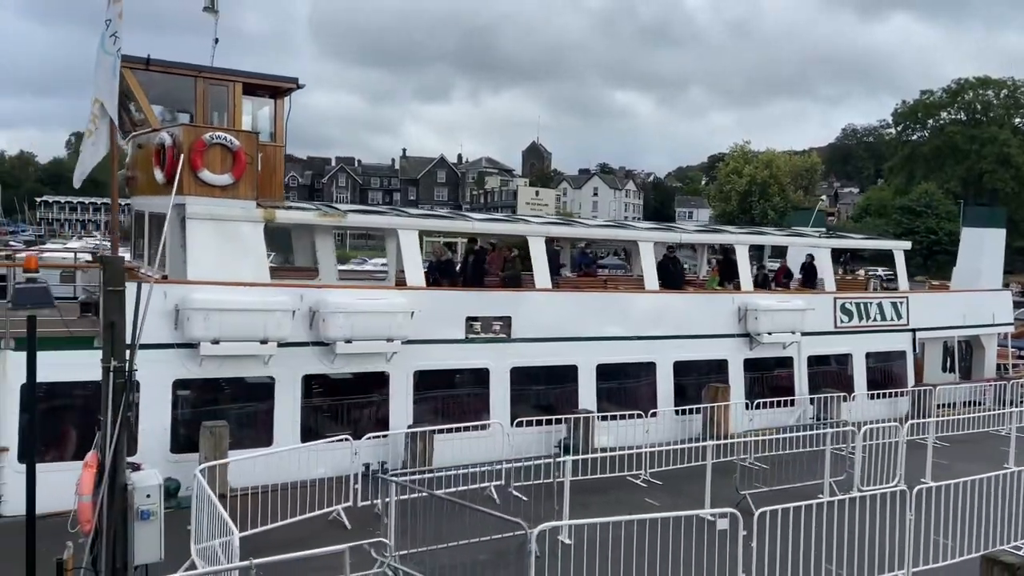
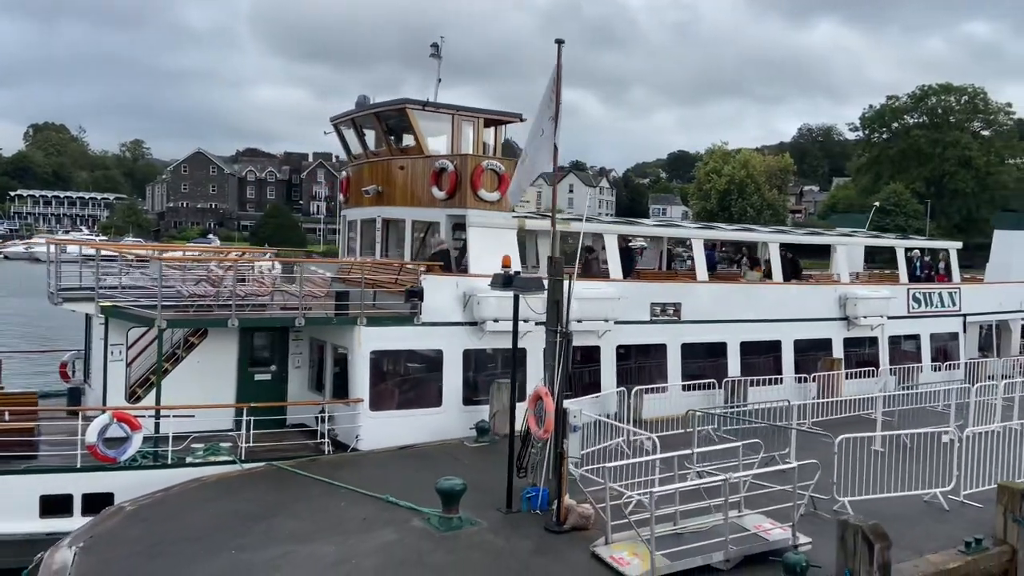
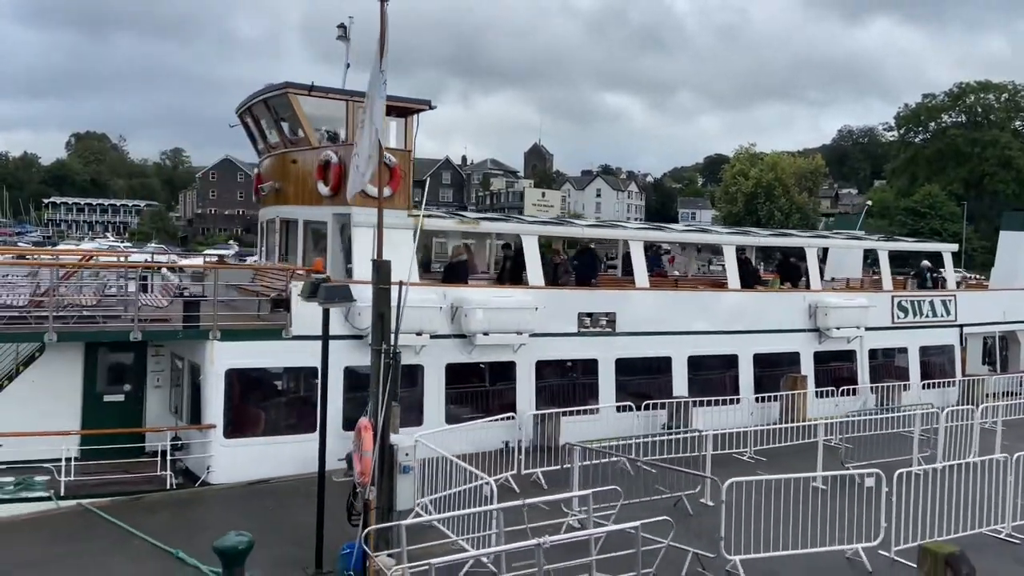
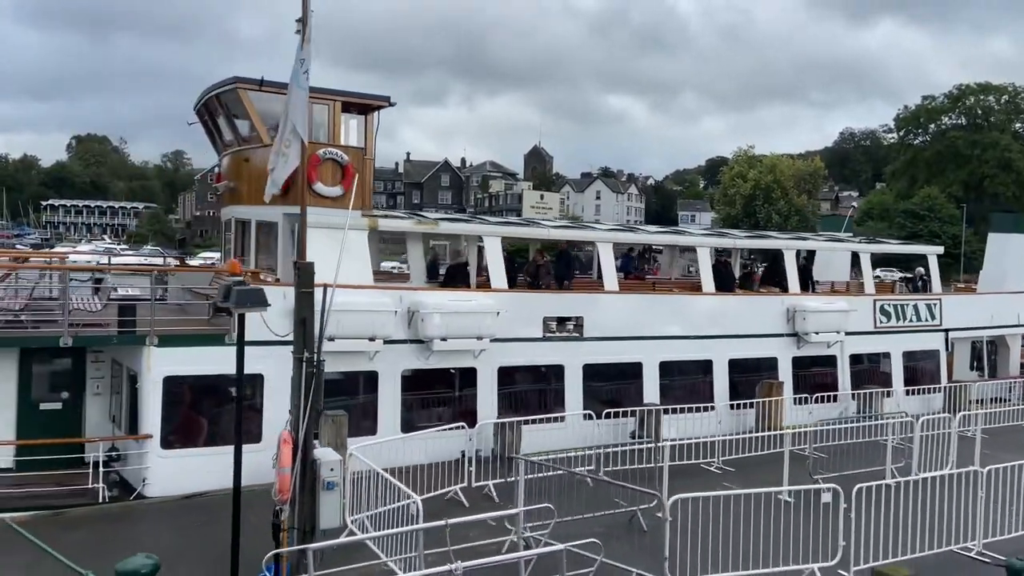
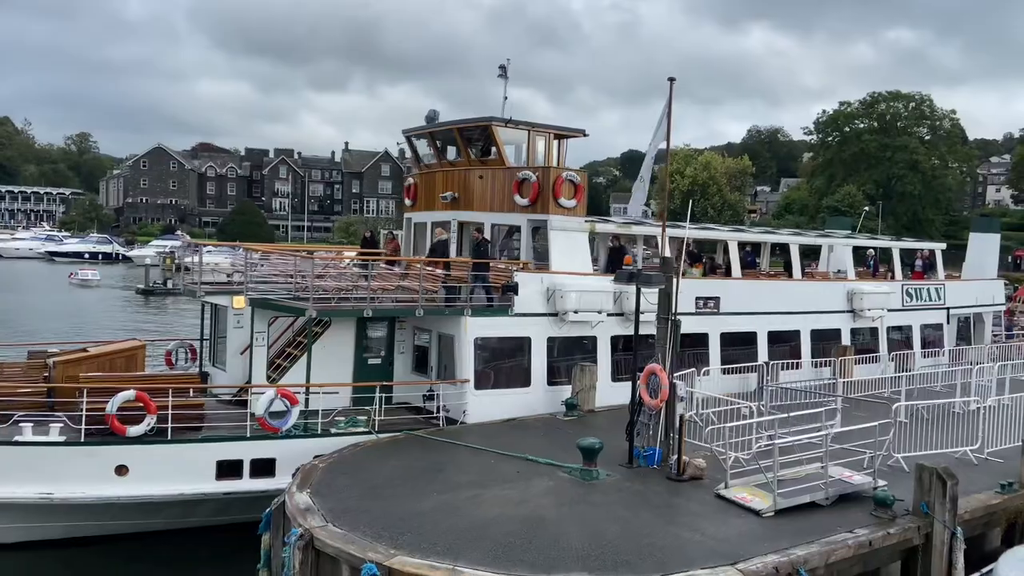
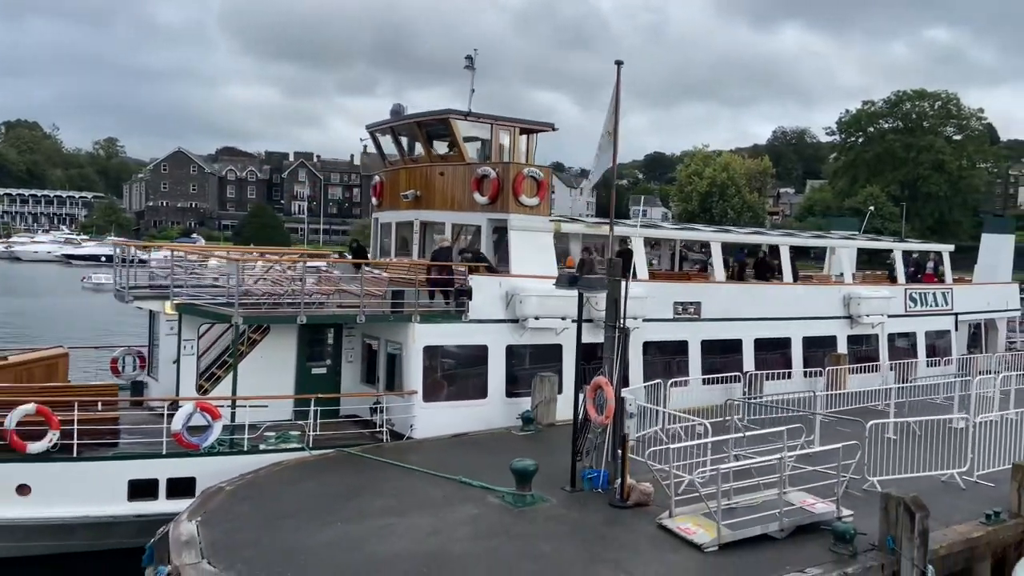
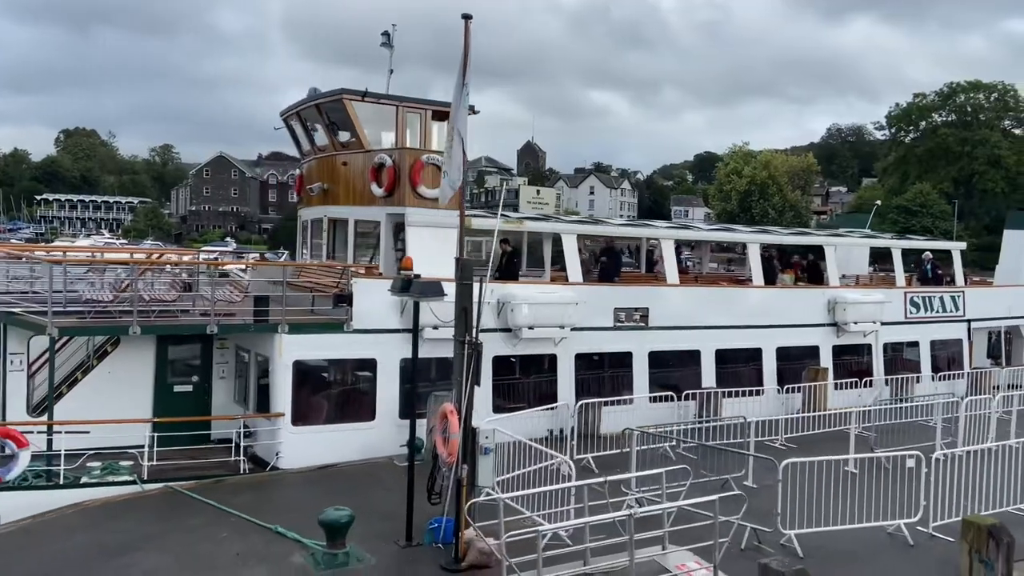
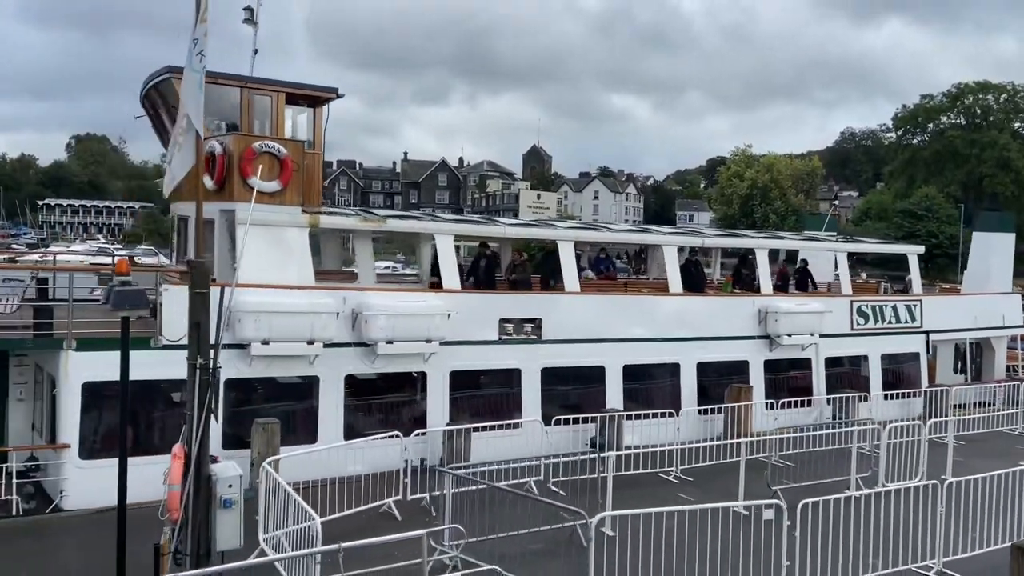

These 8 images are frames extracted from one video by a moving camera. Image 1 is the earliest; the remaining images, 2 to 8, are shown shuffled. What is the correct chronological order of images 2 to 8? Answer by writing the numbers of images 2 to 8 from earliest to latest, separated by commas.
8, 4, 3, 7, 2, 6, 5
